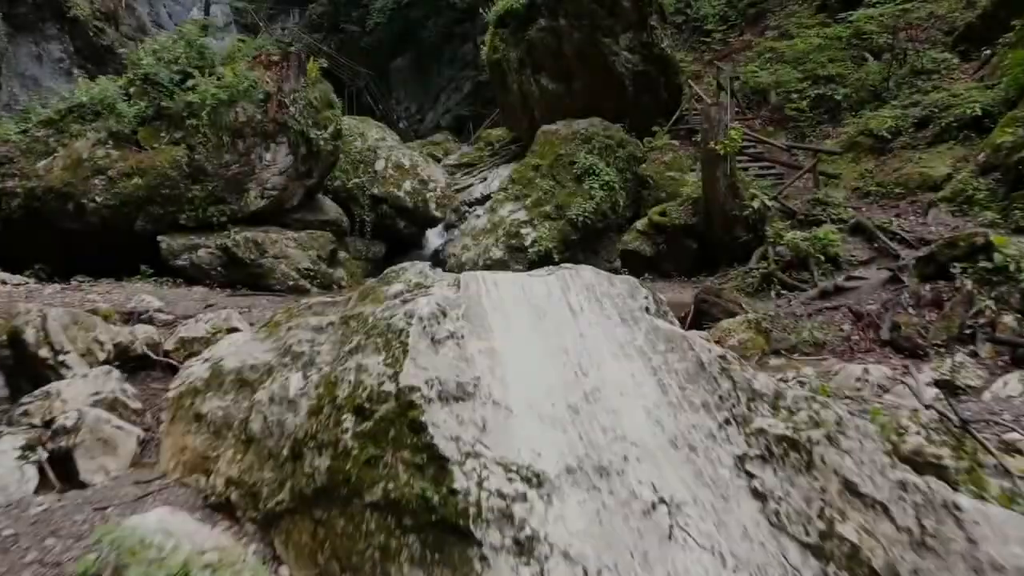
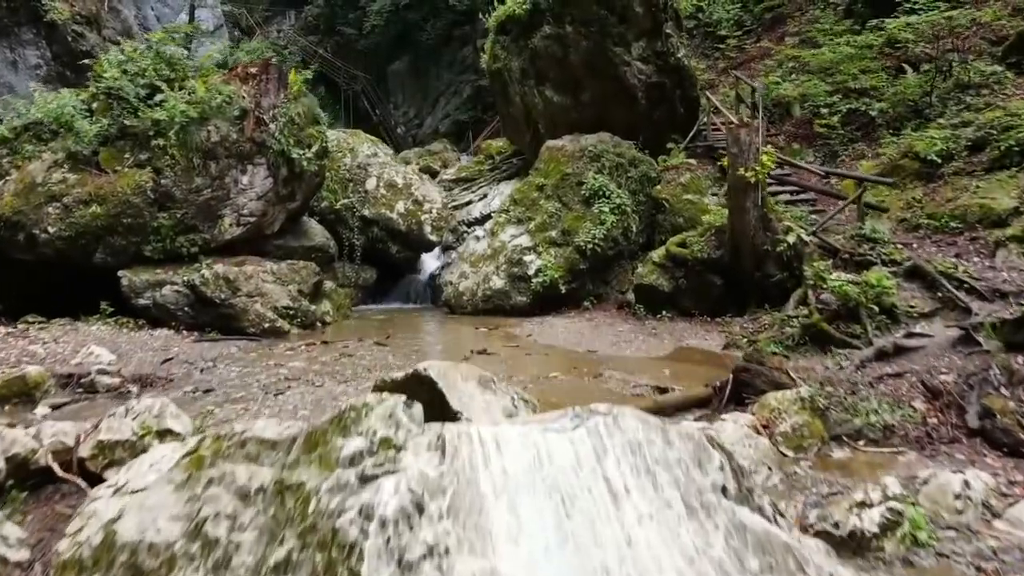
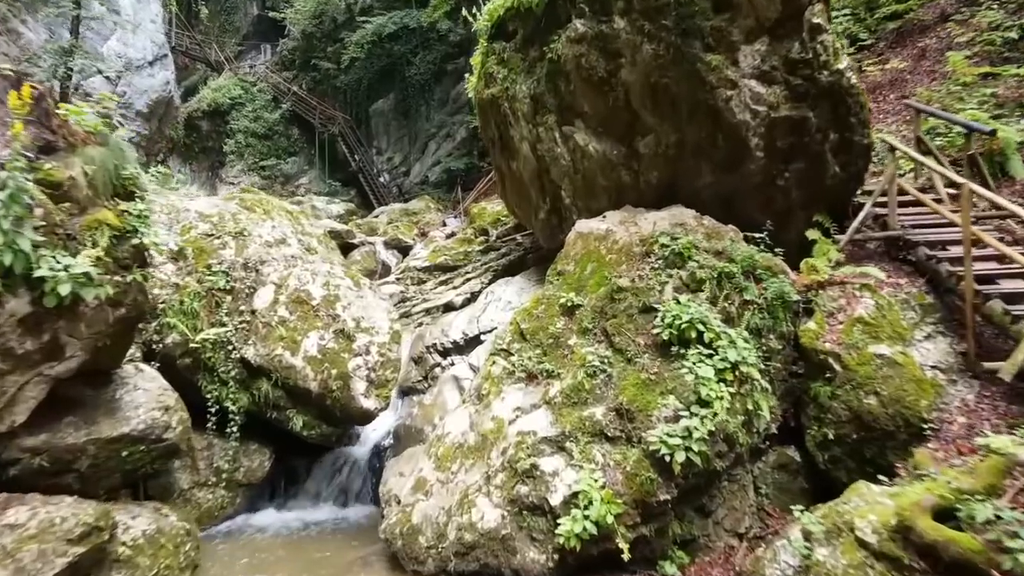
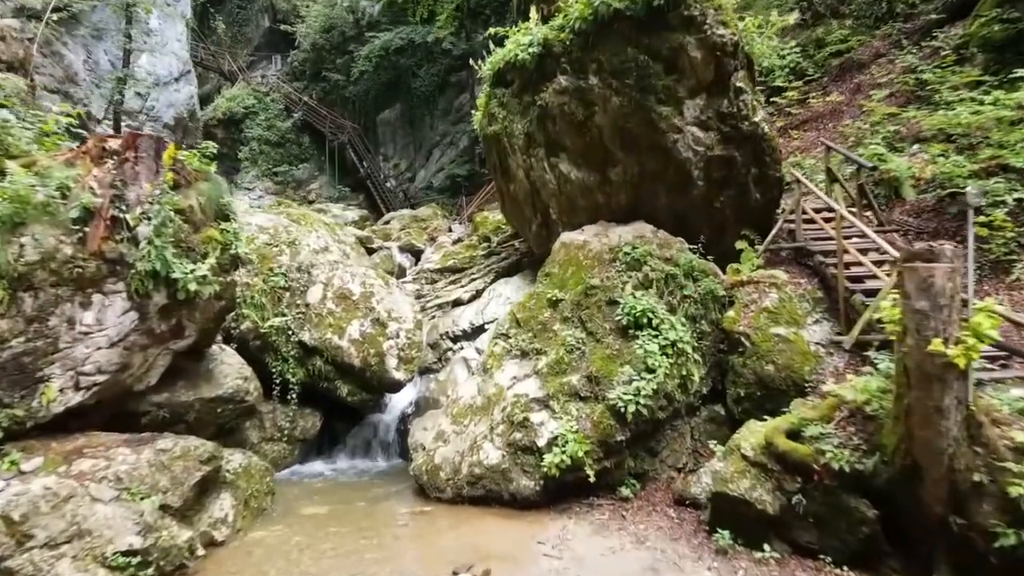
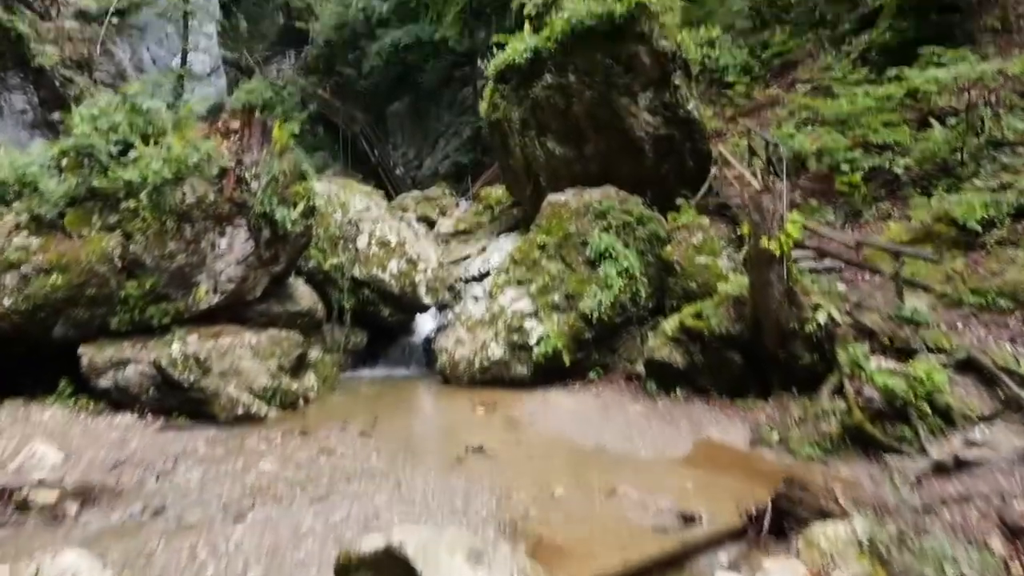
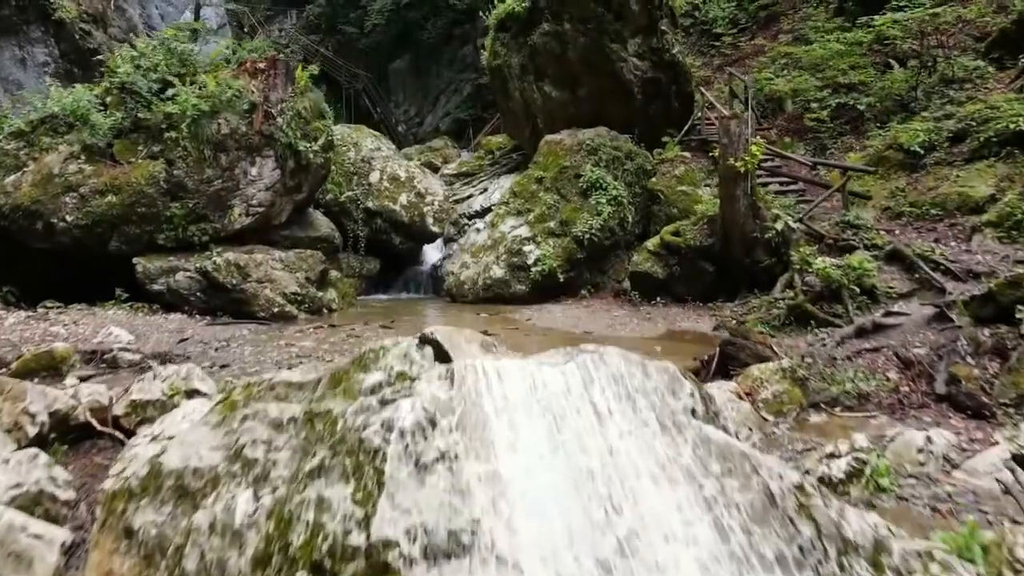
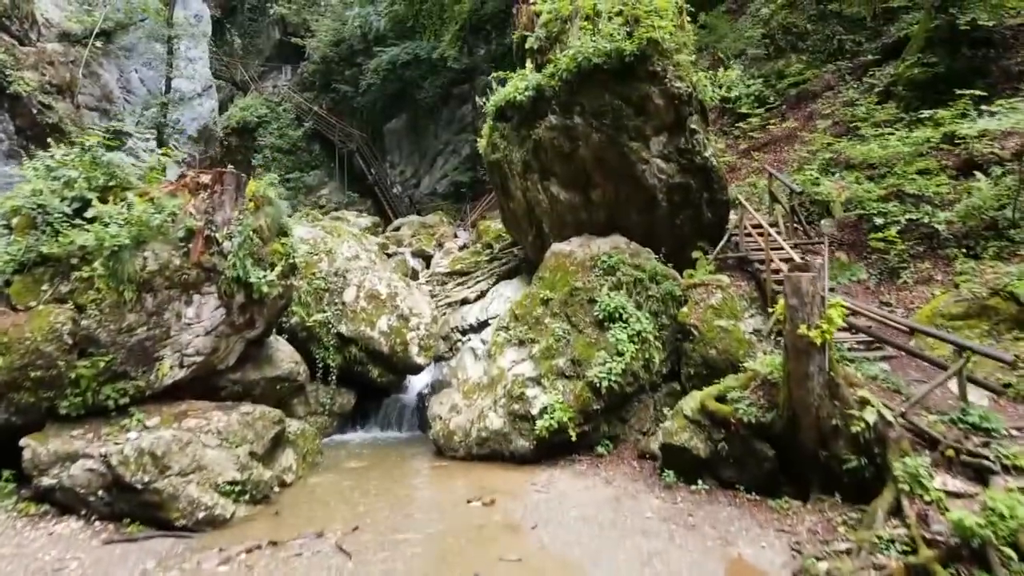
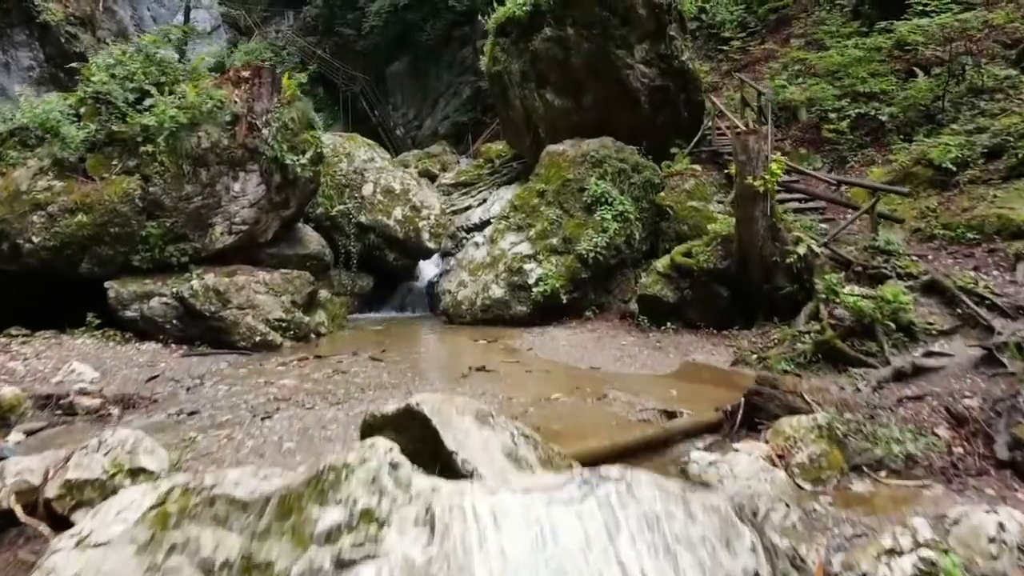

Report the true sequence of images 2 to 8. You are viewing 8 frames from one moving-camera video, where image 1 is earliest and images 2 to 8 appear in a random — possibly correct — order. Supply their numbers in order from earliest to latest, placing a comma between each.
6, 2, 8, 5, 7, 4, 3
